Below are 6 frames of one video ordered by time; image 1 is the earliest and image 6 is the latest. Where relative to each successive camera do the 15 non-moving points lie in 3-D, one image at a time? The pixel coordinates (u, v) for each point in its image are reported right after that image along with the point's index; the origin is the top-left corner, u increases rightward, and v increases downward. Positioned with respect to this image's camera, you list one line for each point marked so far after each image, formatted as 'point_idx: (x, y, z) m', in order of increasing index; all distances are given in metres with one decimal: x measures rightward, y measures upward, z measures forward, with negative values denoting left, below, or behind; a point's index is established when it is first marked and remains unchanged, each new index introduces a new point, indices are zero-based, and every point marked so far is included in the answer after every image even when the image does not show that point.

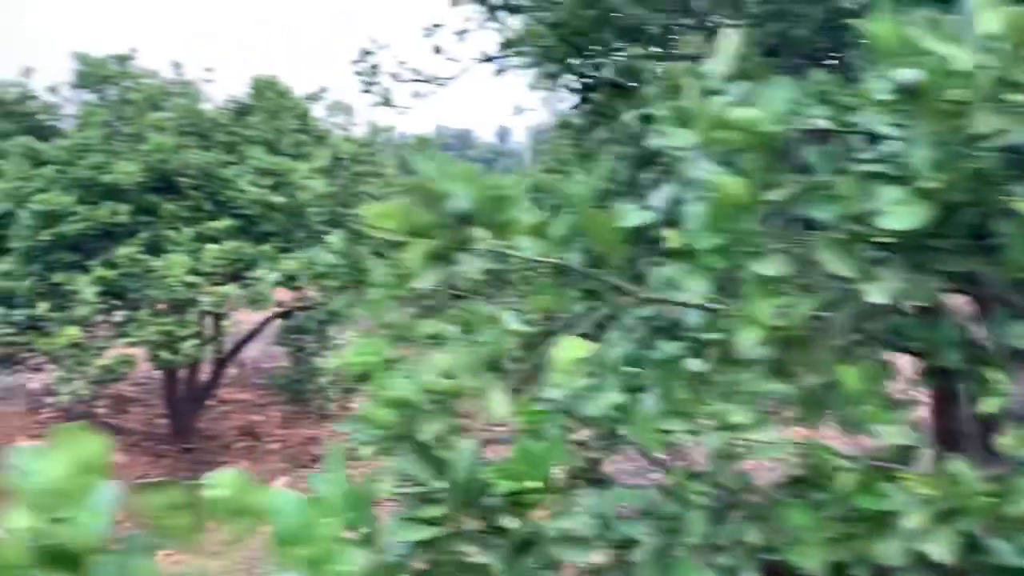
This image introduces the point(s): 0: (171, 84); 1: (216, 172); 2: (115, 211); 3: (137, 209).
0: (-2.2, +1.3, +5.9) m
1: (-1.6, +0.6, +4.9) m
2: (-2.1, +0.4, +4.7) m
3: (-2.0, +0.4, +4.8) m
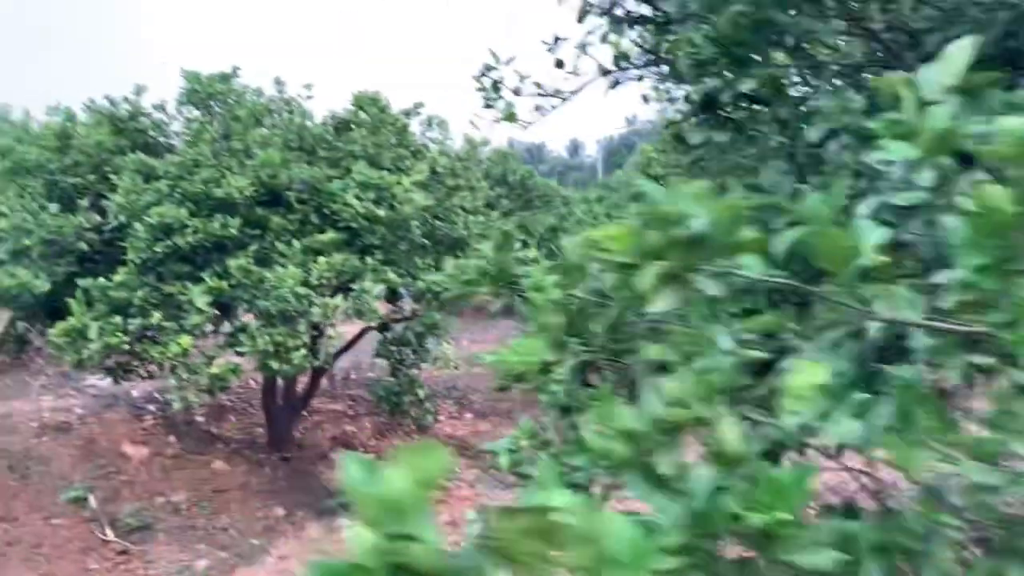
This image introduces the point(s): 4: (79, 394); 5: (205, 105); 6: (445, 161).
0: (-1.6, +1.3, +6.0) m
1: (-1.1, +0.6, +5.0) m
2: (-1.6, +0.3, +4.8) m
3: (-1.5, +0.4, +5.0) m
4: (-4.0, -1.0, +8.3) m
5: (-2.1, +1.2, +6.0) m
6: (-0.4, +0.9, +5.9) m
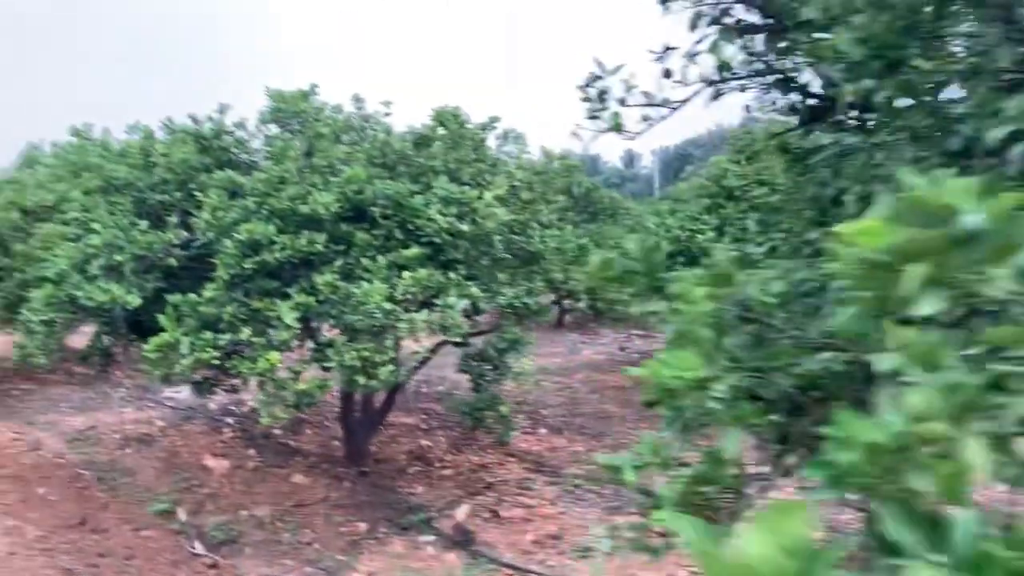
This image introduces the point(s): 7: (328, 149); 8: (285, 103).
0: (-1.1, +1.2, +6.0) m
1: (-0.6, +0.5, +5.0) m
2: (-1.1, +0.3, +4.8) m
3: (-1.0, +0.3, +5.0) m
4: (-3.4, -1.1, +8.5) m
5: (-1.6, +1.1, +6.1) m
6: (+0.1, +0.8, +5.9) m
7: (-1.2, +0.9, +5.6) m
8: (-1.5, +1.3, +6.0) m
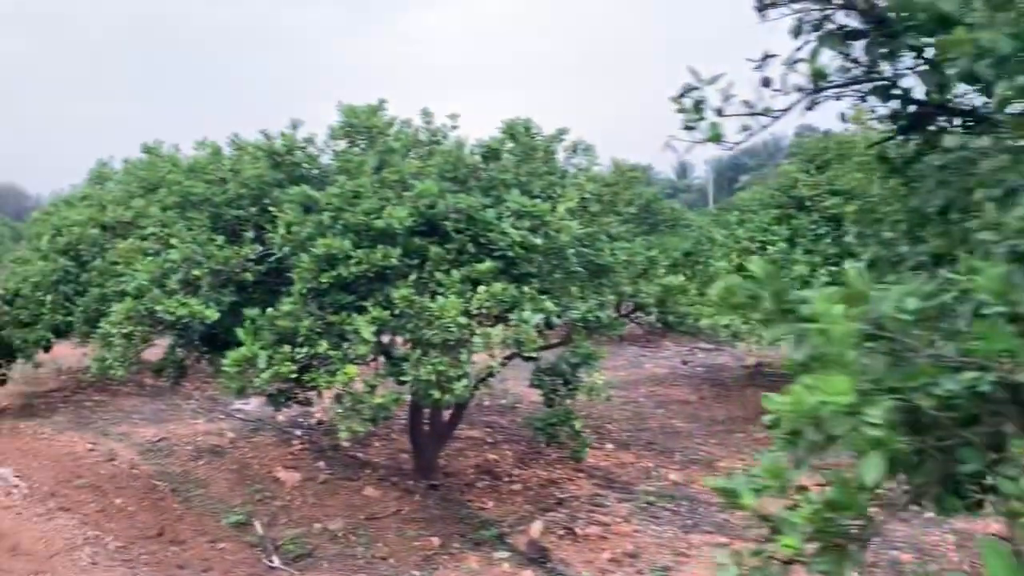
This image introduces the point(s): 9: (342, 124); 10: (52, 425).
0: (-0.6, +1.1, +6.1) m
1: (-0.2, +0.4, +5.0) m
2: (-0.7, +0.2, +4.8) m
3: (-0.6, +0.2, +5.0) m
4: (-2.7, -1.3, +8.6) m
5: (-1.1, +1.0, +6.1) m
6: (+0.5, +0.7, +5.8) m
7: (-0.7, +0.8, +5.6) m
8: (-1.1, +1.2, +6.1) m
9: (-1.2, +1.1, +6.2) m
10: (-4.4, -1.3, +8.6) m
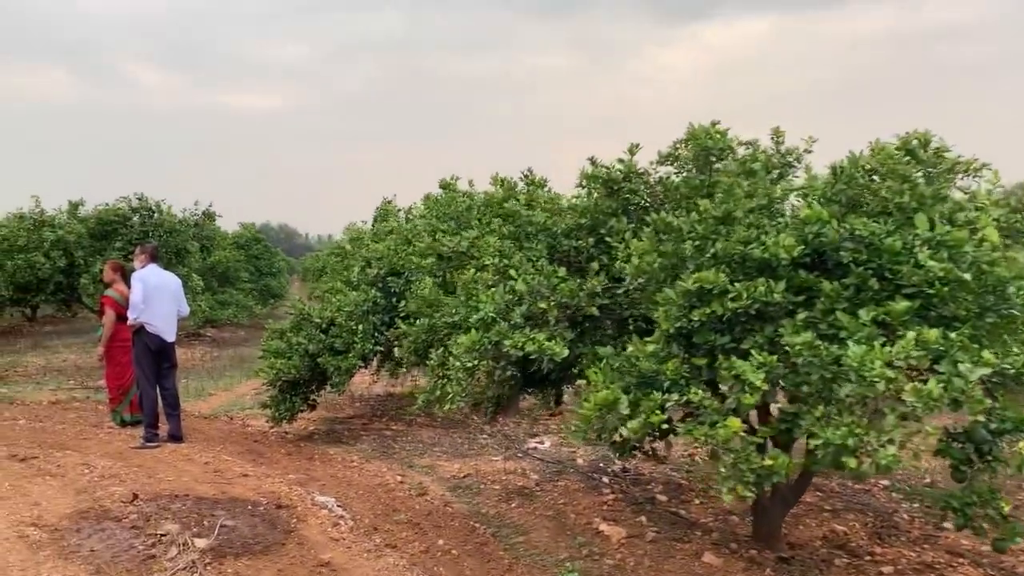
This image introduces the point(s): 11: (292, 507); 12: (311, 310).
0: (+1.7, +0.8, +5.3) m
1: (+1.7, +0.2, +4.2) m
2: (+1.2, 0.0, +4.2) m
3: (+1.3, 0.0, +4.3) m
4: (+0.2, -1.6, +8.2) m
5: (+1.2, +0.8, +5.5) m
6: (+2.7, +0.4, +4.8) m
7: (+1.4, +0.6, +5.0) m
8: (+1.2, +0.9, +5.5) m
9: (+1.1, +0.9, +5.6) m
10: (-1.5, -1.6, +8.7) m
11: (-1.6, -1.6, +6.5) m
12: (-2.1, -0.2, +9.3) m
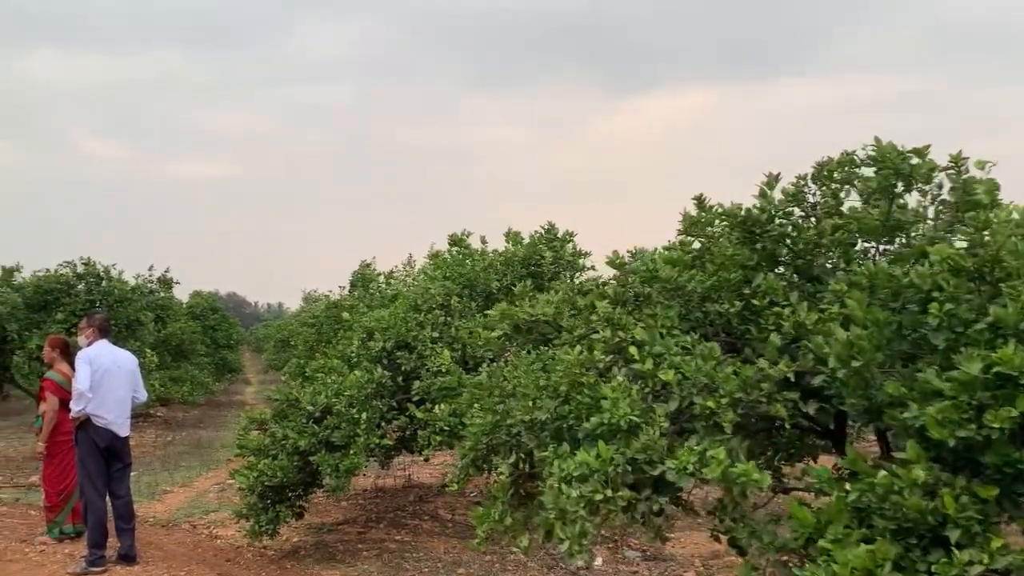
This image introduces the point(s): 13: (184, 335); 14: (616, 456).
0: (+2.2, +0.5, +3.9) m
1: (+2.3, -0.1, +2.7) m
2: (+1.8, -0.3, +2.6) m
3: (+1.9, -0.3, +2.7) m
4: (+0.5, -2.2, +6.5) m
5: (+1.7, +0.4, +4.0) m
6: (+3.2, +0.1, +3.4) m
7: (+1.9, +0.3, +3.5) m
8: (+1.7, +0.6, +4.0) m
9: (+1.6, +0.5, +4.1) m
10: (-1.1, -2.3, +6.8) m
11: (-1.2, -2.1, +4.7) m
12: (-1.8, -0.9, +7.5) m
13: (-7.1, -1.0, +19.2) m
14: (+0.4, -0.6, +3.3) m
